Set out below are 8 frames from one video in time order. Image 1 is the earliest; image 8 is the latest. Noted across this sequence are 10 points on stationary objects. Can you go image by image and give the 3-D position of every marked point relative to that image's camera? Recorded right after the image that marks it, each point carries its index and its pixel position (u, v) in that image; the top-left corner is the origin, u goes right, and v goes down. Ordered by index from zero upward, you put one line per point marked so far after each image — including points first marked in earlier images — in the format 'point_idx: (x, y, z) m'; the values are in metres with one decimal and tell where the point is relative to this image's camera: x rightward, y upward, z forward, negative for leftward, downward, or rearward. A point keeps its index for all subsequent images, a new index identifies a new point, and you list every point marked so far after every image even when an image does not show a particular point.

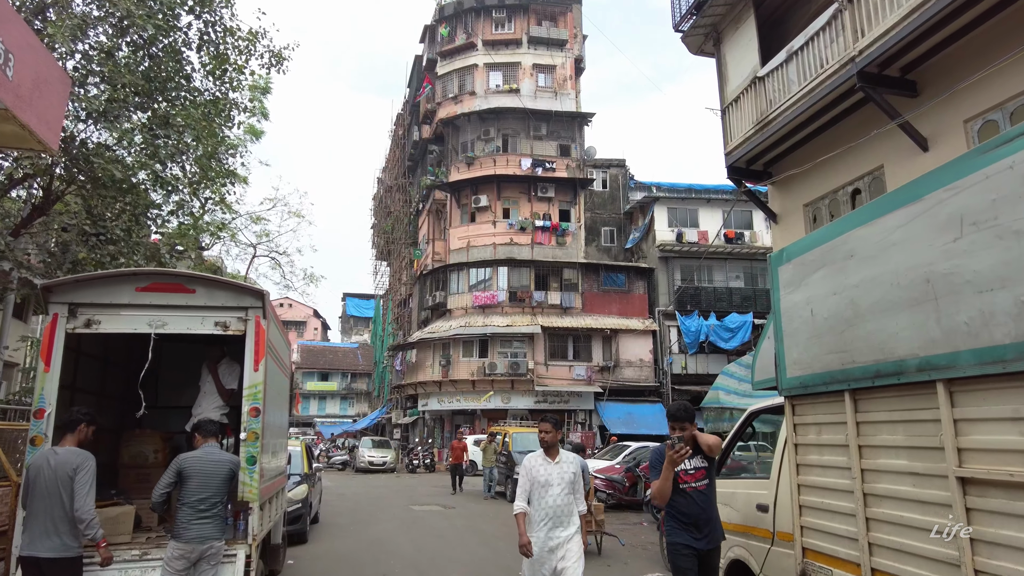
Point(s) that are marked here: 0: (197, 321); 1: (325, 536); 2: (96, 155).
0: (-2.5, -0.3, +4.9) m
1: (-3.1, -4.1, +10.3) m
2: (-7.0, +2.2, +10.3) m
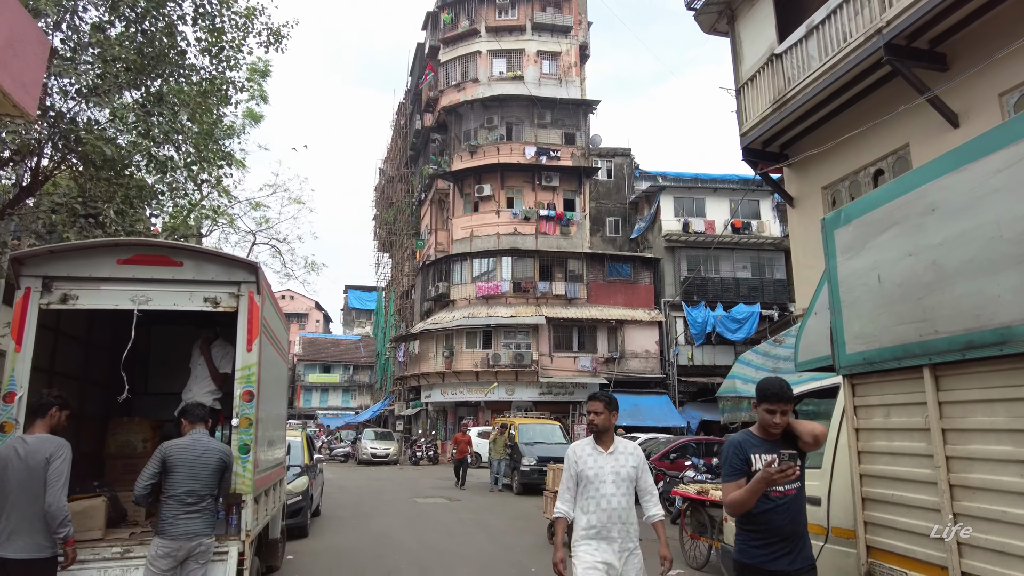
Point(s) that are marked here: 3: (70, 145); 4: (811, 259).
0: (-2.4, -0.1, +4.5) m
1: (-3.0, -3.9, +9.9) m
2: (-6.9, +2.5, +9.9) m
3: (-7.1, +2.3, +10.0) m
4: (+5.9, +0.6, +12.3) m
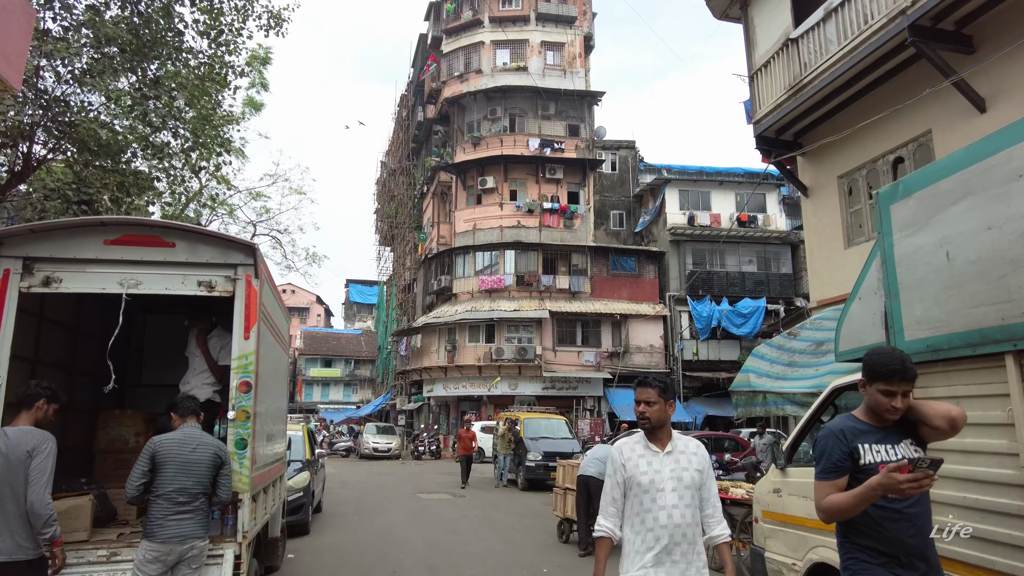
0: (-2.3, +0.1, +4.2) m
1: (-2.9, -3.7, +9.6) m
2: (-6.7, +2.6, +9.5) m
3: (-7.0, +2.5, +9.7) m
4: (+6.1, +0.8, +12.0) m
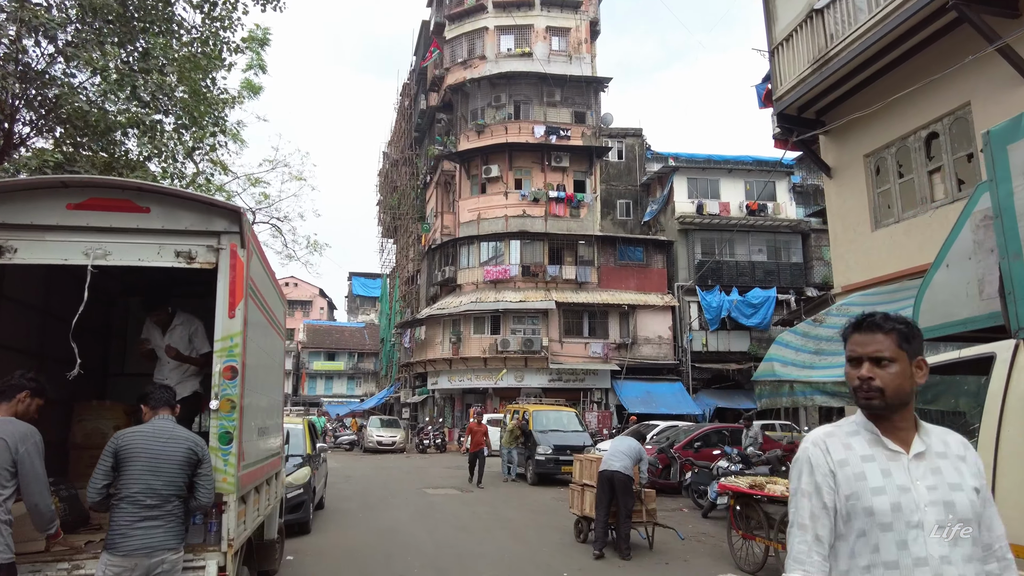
0: (-2.1, +0.2, +3.6) m
1: (-2.7, -3.5, +9.1) m
2: (-6.6, +2.8, +9.0) m
3: (-6.9, +2.7, +9.1) m
4: (+6.2, +1.0, +11.4) m
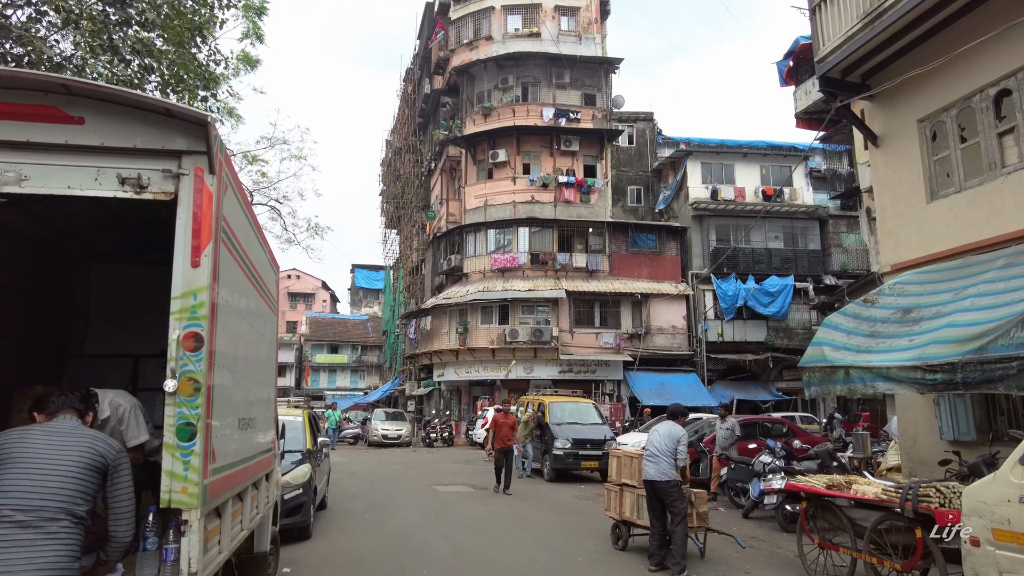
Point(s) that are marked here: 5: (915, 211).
0: (-1.8, +0.5, +2.7) m
1: (-2.4, -3.2, +8.2) m
2: (-6.3, +3.1, +8.0) m
3: (-6.6, +3.0, +8.1) m
4: (+6.6, +1.4, +10.4) m
5: (+6.6, +1.3, +10.0) m
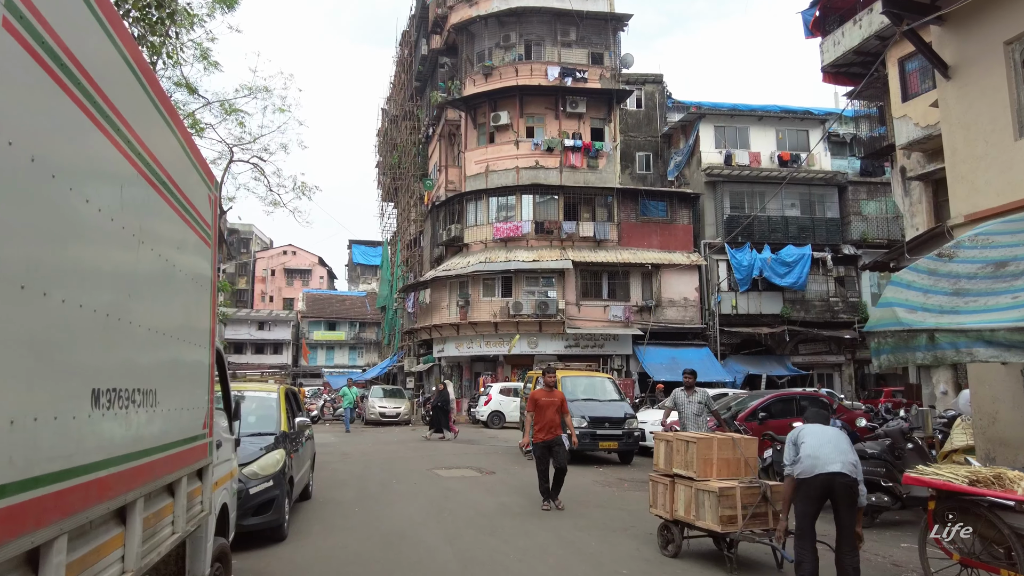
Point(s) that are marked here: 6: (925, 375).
0: (-1.6, +0.8, +1.2) m
1: (-2.2, -2.6, +6.8) m
2: (-6.1, +3.7, +6.4) m
3: (-6.4, +3.5, +6.6) m
4: (+6.7, +2.1, +8.9) m
5: (+6.7, +1.9, +8.5) m
6: (+11.4, -2.4, +17.0) m
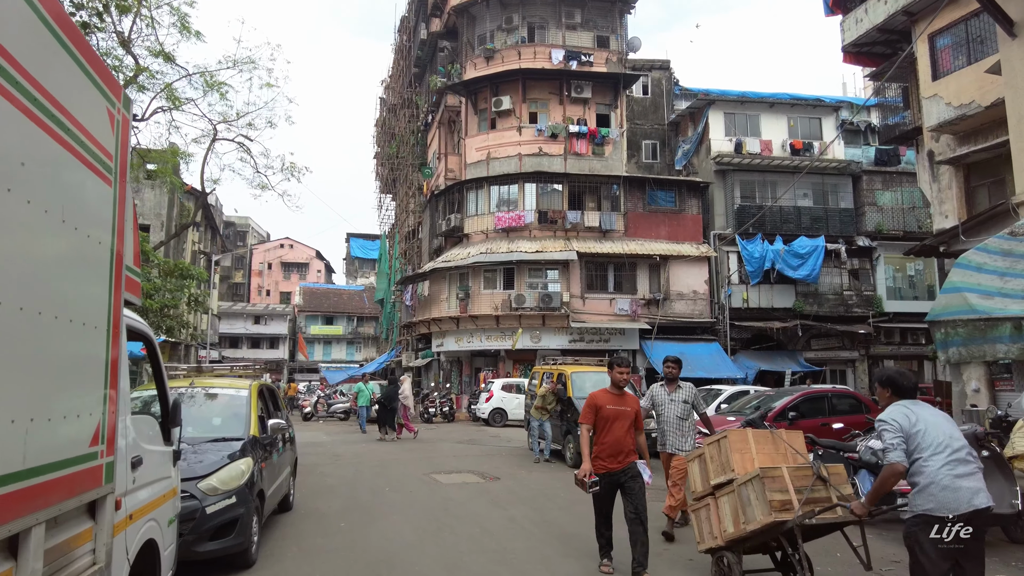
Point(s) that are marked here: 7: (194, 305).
0: (-1.5, +1.0, +0.1) m
1: (-2.1, -2.4, +5.8) m
2: (-6.0, +3.9, +5.4) m
3: (-6.3, +3.7, +5.5) m
4: (+6.8, +2.3, +7.8) m
5: (+6.9, +2.1, +7.5) m
6: (+11.5, -2.2, +16.0) m
7: (-5.9, -0.3, +11.5) m
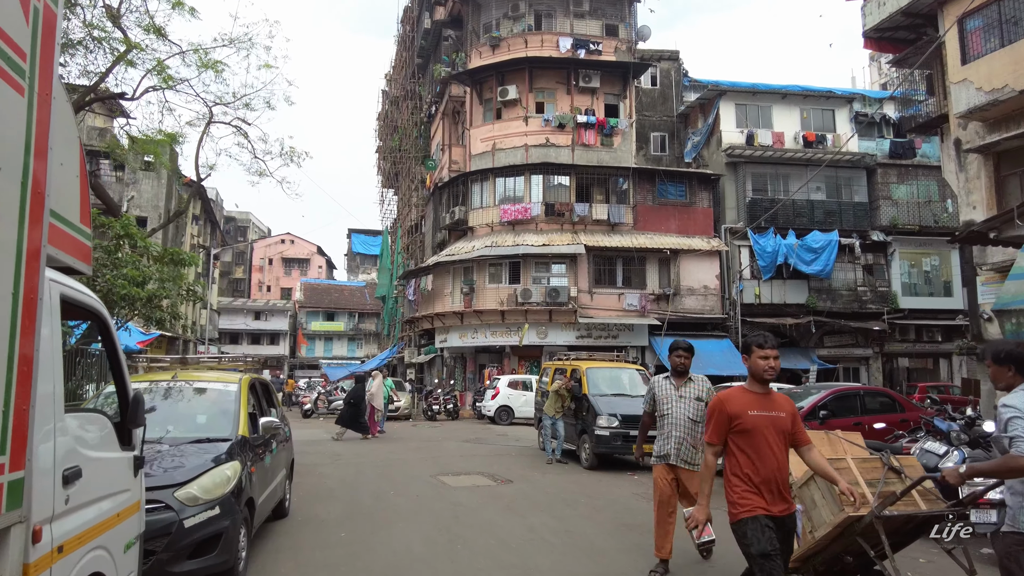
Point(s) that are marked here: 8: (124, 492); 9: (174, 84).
0: (-1.3, +1.1, -0.5) m
1: (-1.9, -2.3, +5.2) m
2: (-5.8, +4.0, +4.7) m
3: (-6.1, +3.9, +4.8) m
4: (+7.0, +2.4, +7.1) m
5: (+7.1, +2.2, +6.8) m
6: (+11.7, -2.0, +15.3) m
7: (-5.7, -0.1, +10.8) m
8: (-1.8, -0.9, +2.8) m
9: (-6.7, +4.0, +12.1) m
